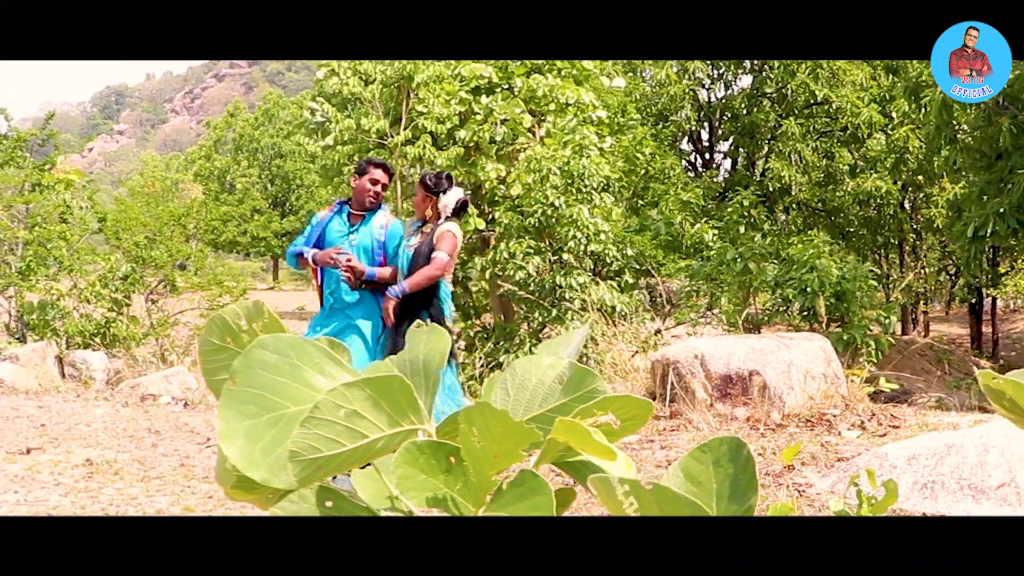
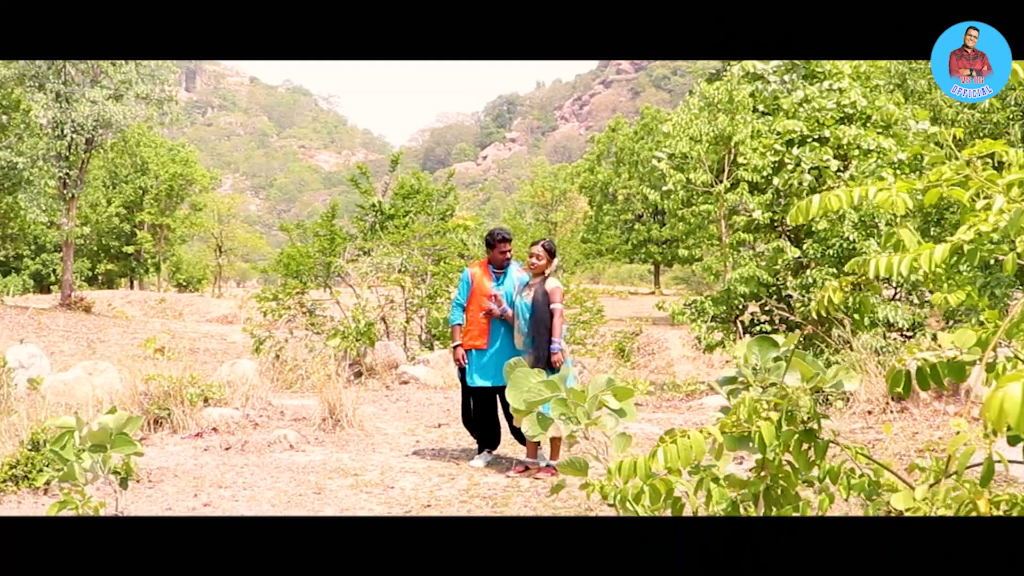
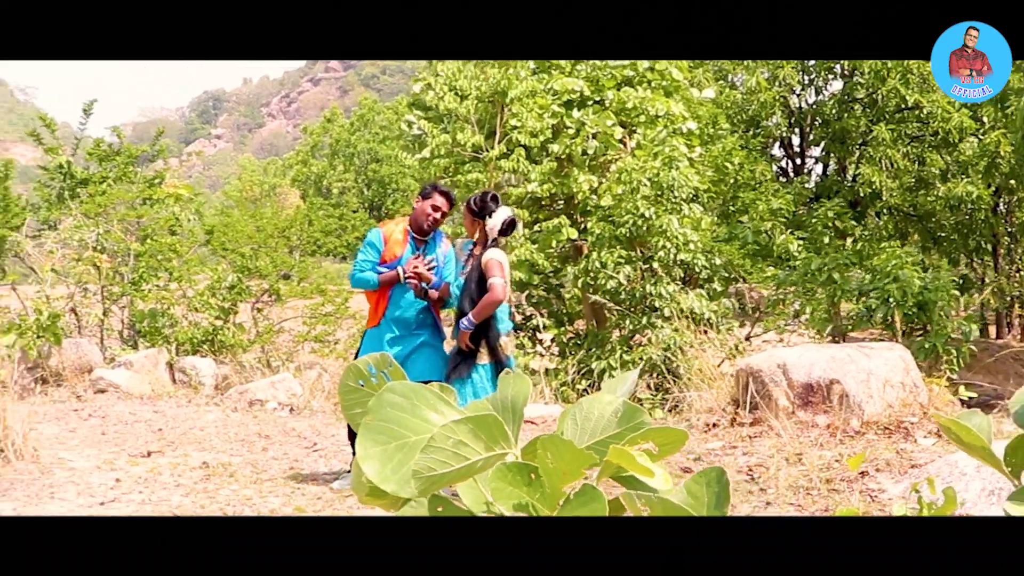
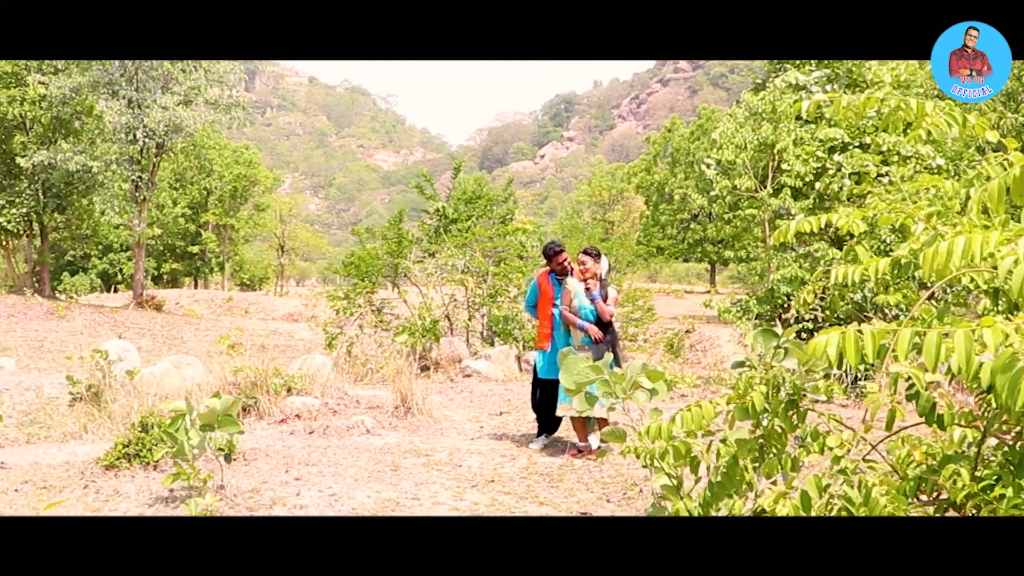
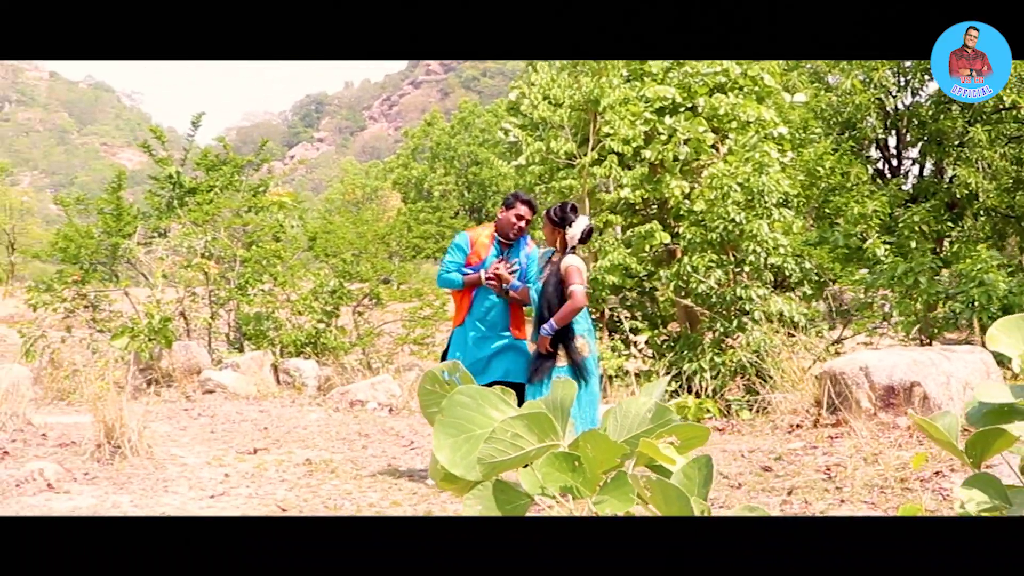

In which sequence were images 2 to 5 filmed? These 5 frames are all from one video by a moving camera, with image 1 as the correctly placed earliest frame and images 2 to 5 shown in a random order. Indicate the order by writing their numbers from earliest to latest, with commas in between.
3, 5, 2, 4
